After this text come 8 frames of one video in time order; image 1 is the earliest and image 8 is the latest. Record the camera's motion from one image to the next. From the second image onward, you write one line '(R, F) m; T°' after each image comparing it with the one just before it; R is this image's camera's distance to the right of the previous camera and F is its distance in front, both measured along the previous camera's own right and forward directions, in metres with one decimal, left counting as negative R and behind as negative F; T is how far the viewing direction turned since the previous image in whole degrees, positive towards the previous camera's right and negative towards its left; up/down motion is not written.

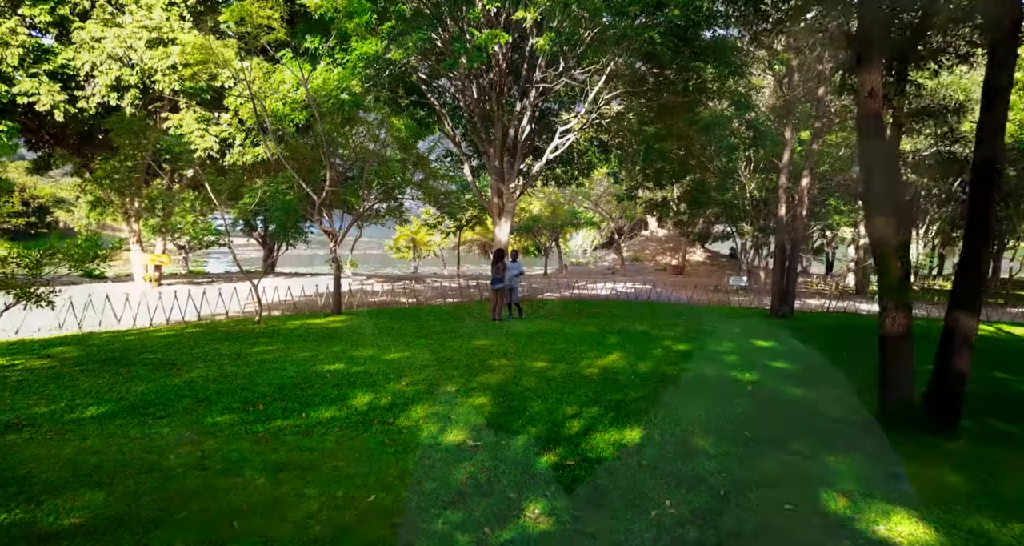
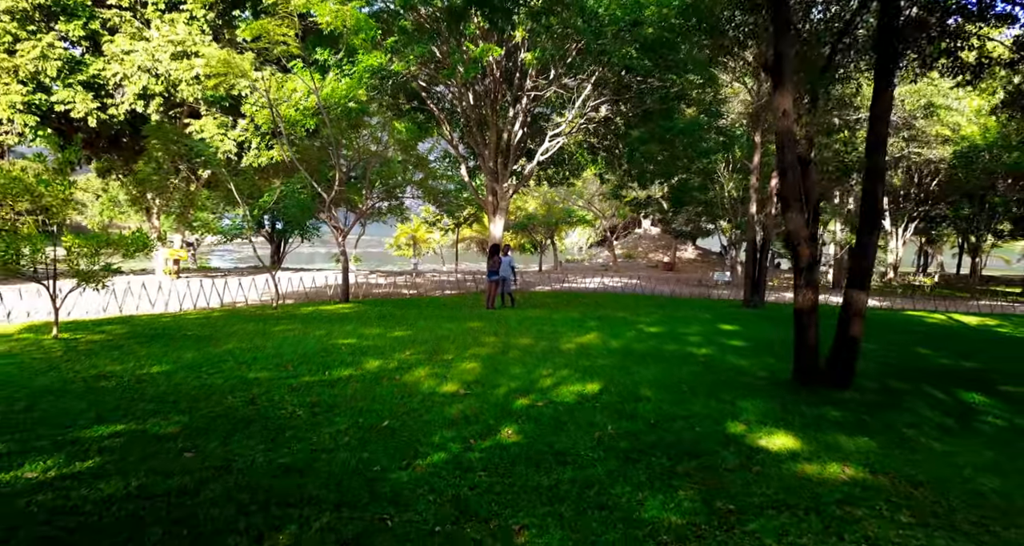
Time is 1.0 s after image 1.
(+0.2, -1.6) m; 0°
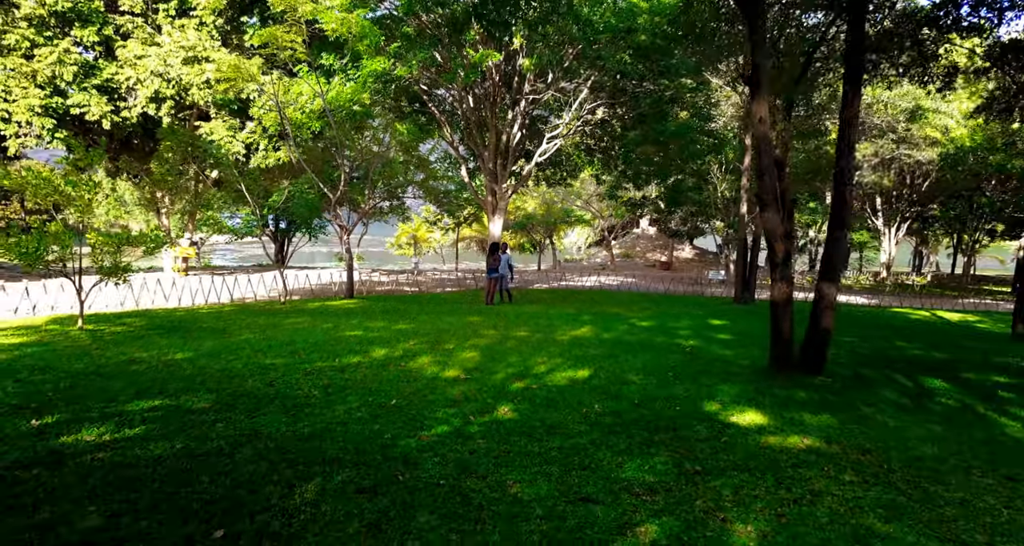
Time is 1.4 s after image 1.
(0.0, -0.7) m; 0°
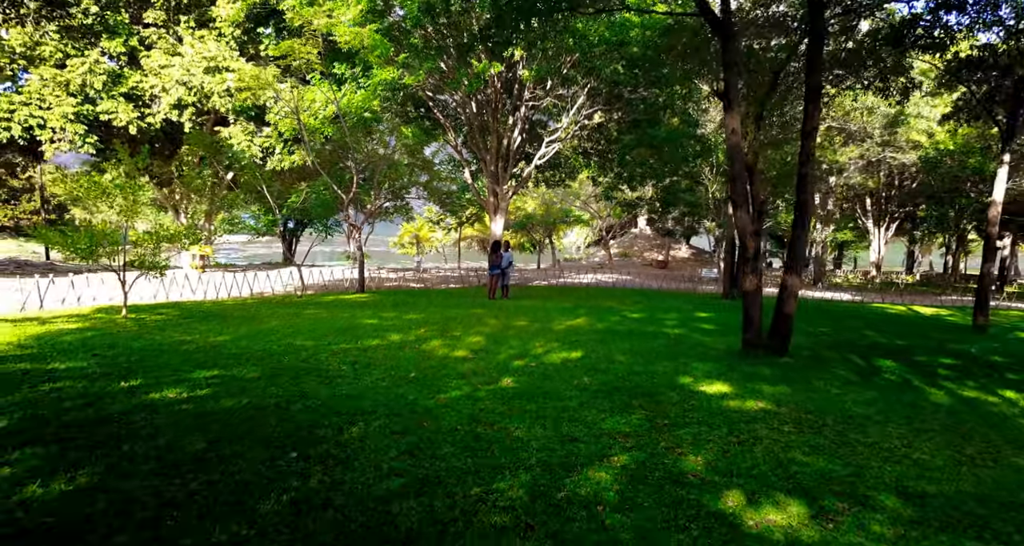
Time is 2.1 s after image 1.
(0.0, -1.2) m; 0°
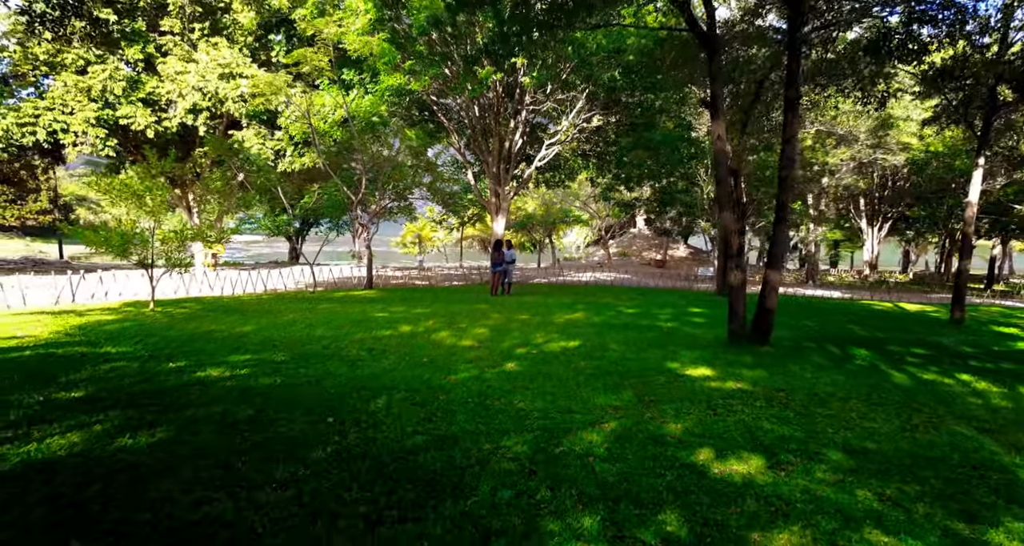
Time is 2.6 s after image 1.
(0.0, -0.8) m; 0°
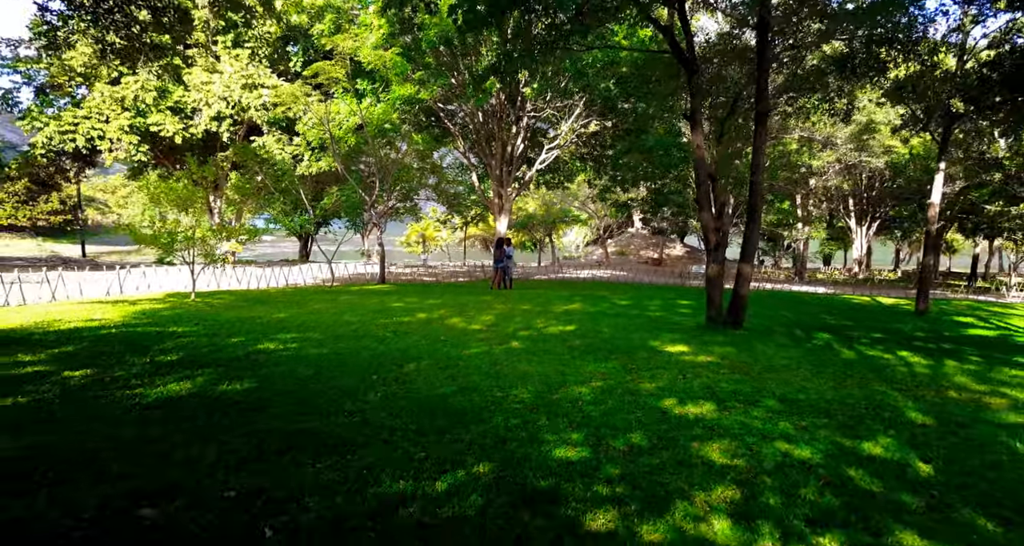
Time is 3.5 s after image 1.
(-0.1, -1.5) m; 0°
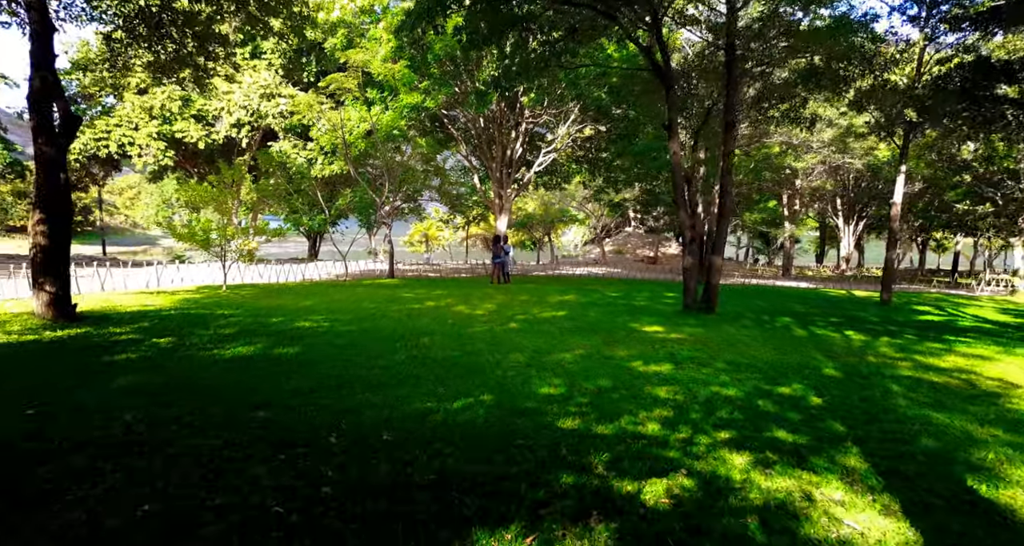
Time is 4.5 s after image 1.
(+0.1, -1.6) m; 0°
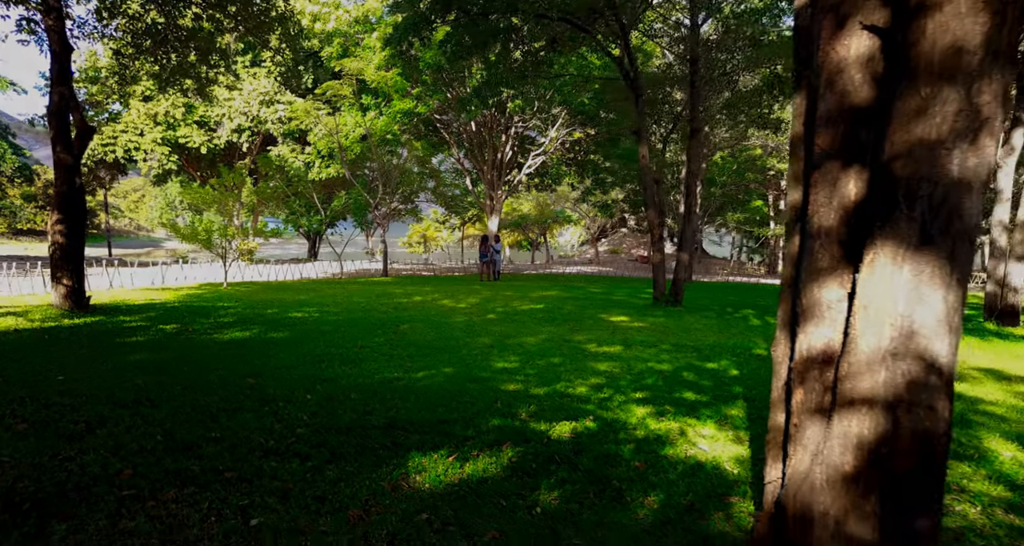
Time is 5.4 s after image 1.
(+0.5, -1.0) m; 0°
